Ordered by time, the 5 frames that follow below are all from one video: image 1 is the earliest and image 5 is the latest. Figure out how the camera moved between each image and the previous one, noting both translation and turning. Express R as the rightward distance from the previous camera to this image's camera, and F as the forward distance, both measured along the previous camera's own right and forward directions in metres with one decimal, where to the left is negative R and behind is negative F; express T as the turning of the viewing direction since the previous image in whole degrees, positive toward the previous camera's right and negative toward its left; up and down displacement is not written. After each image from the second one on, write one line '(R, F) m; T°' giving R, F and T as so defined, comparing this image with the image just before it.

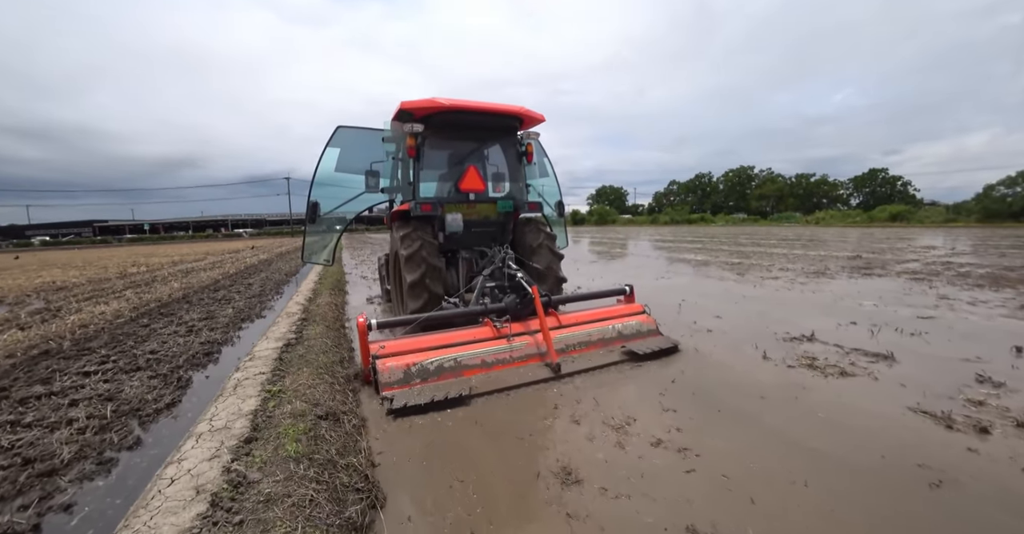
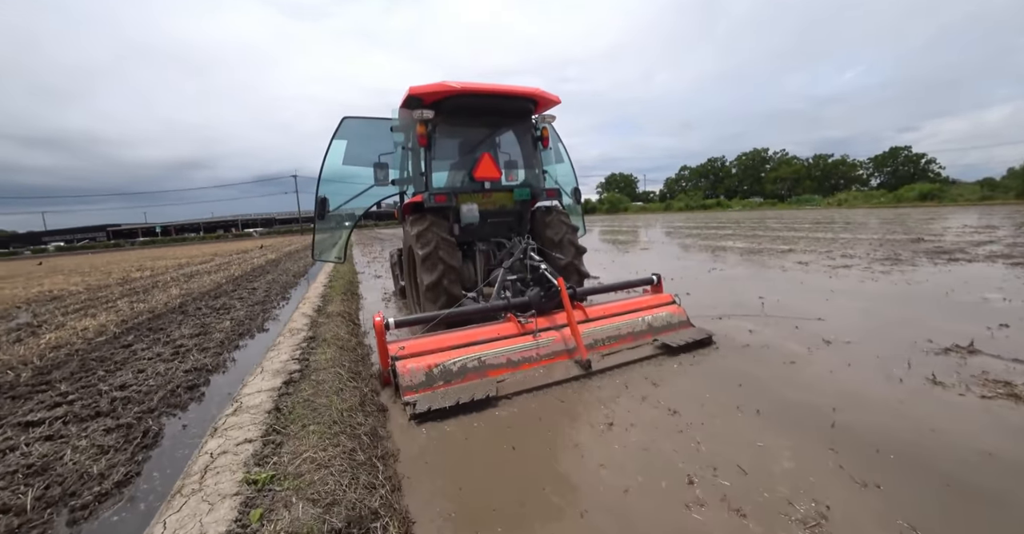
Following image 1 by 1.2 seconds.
(-0.5, +1.0) m; -1°
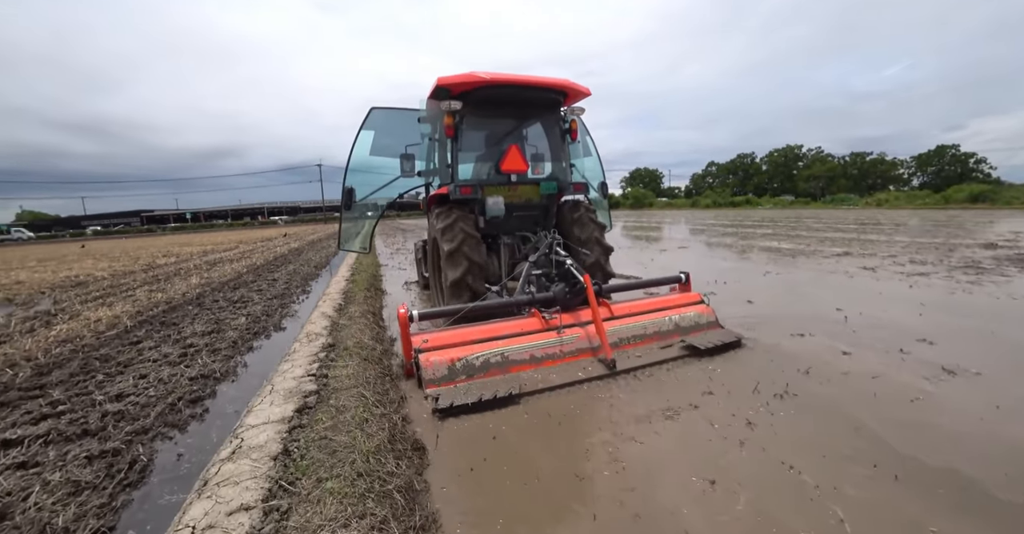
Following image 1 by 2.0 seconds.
(-0.3, +0.6) m; -3°
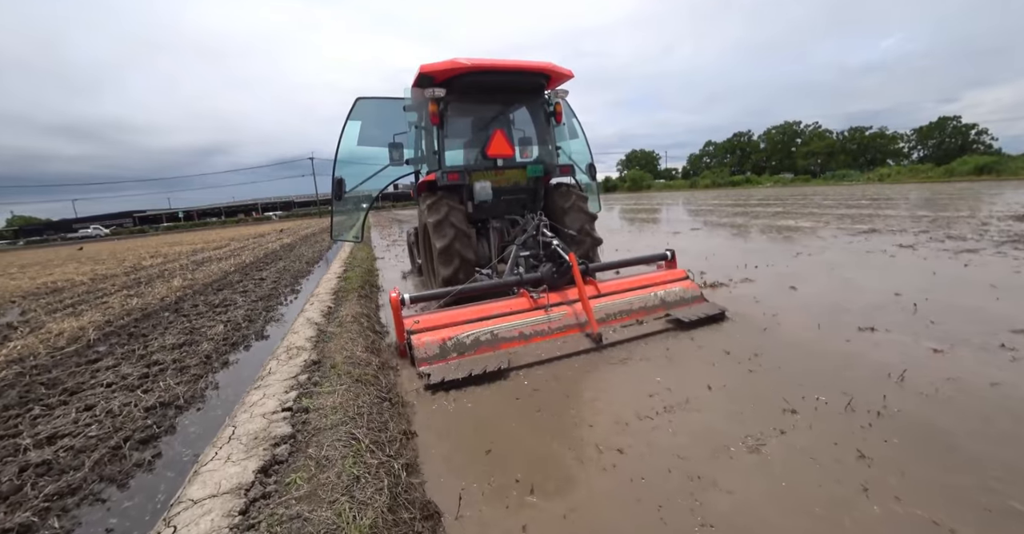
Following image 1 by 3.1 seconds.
(+0.1, 0.0) m; 0°
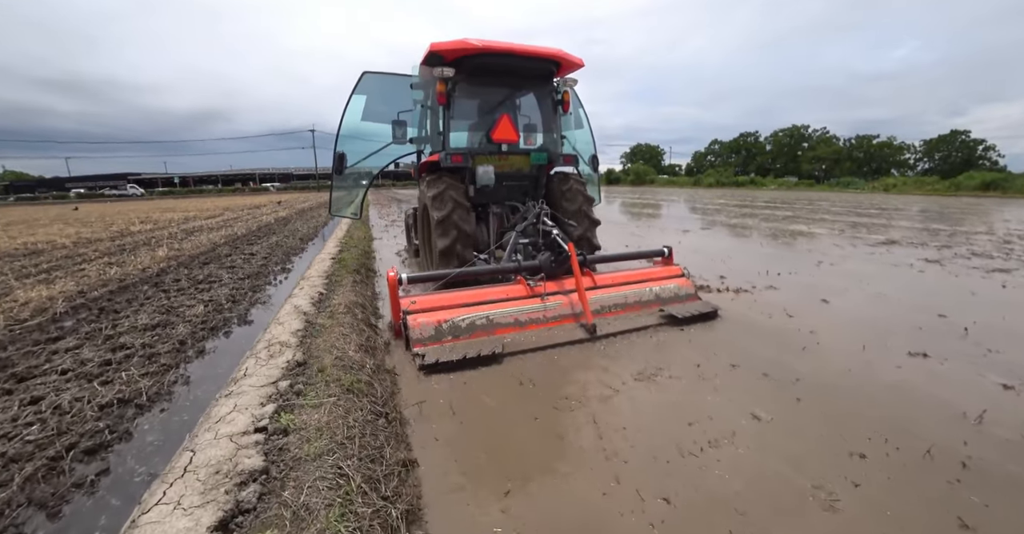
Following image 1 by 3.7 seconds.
(-0.1, +0.3) m; +1°
